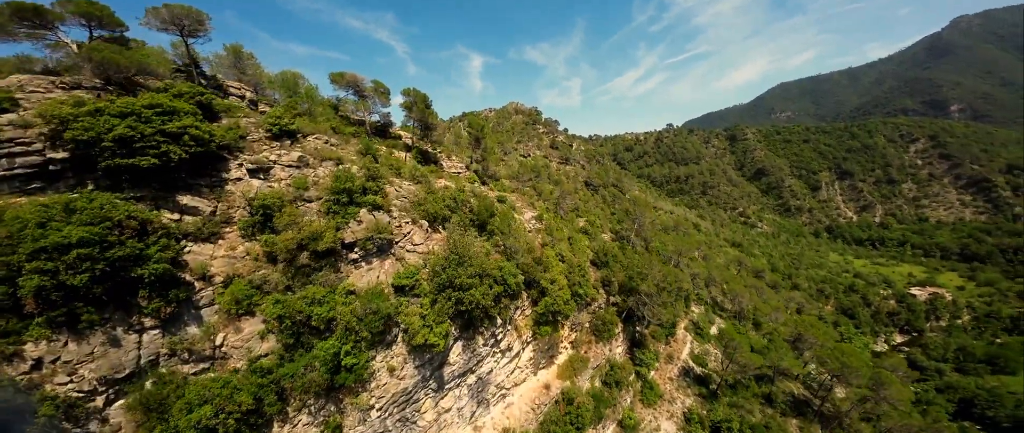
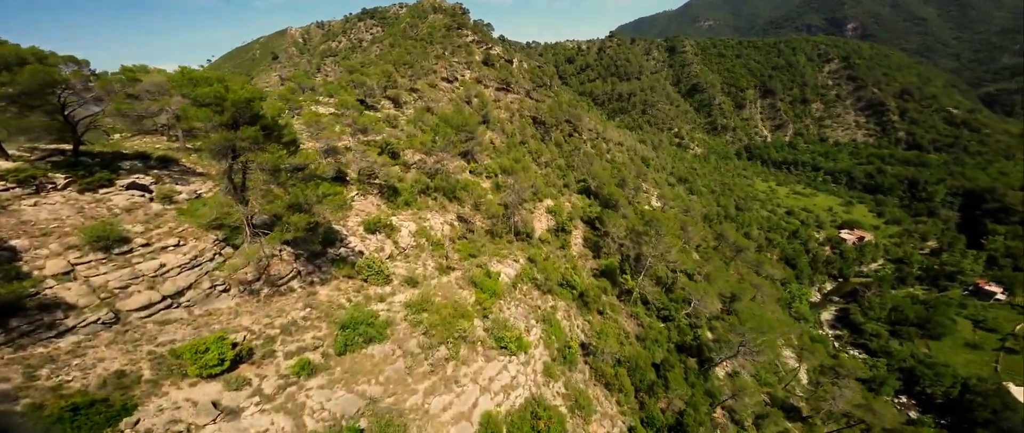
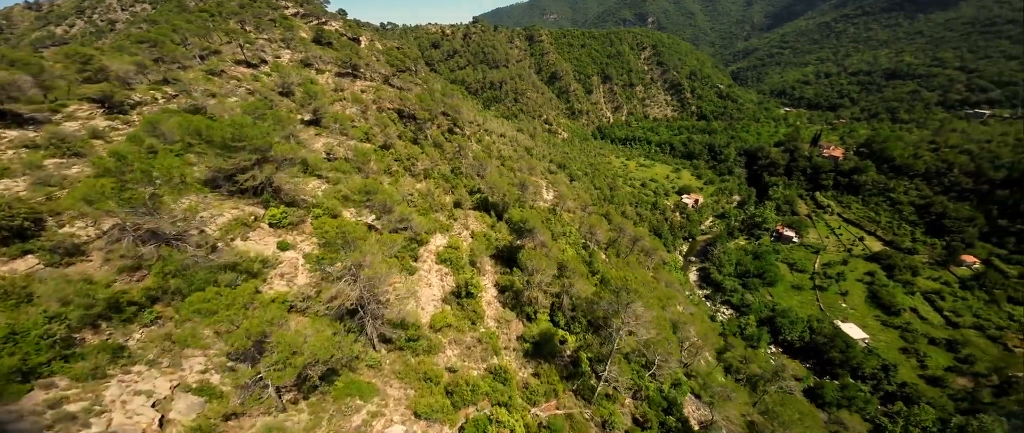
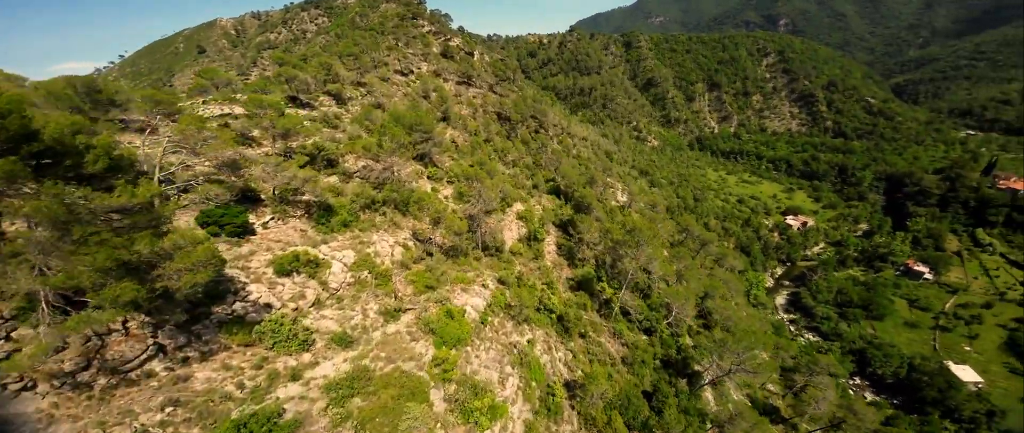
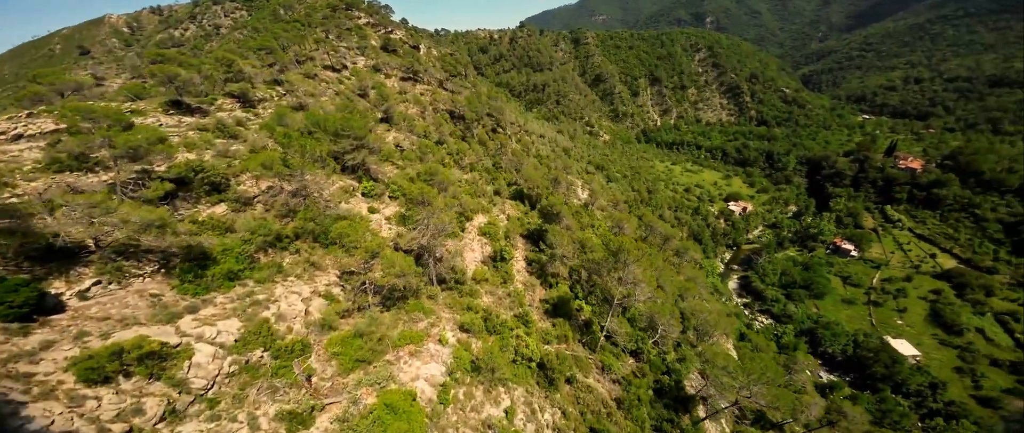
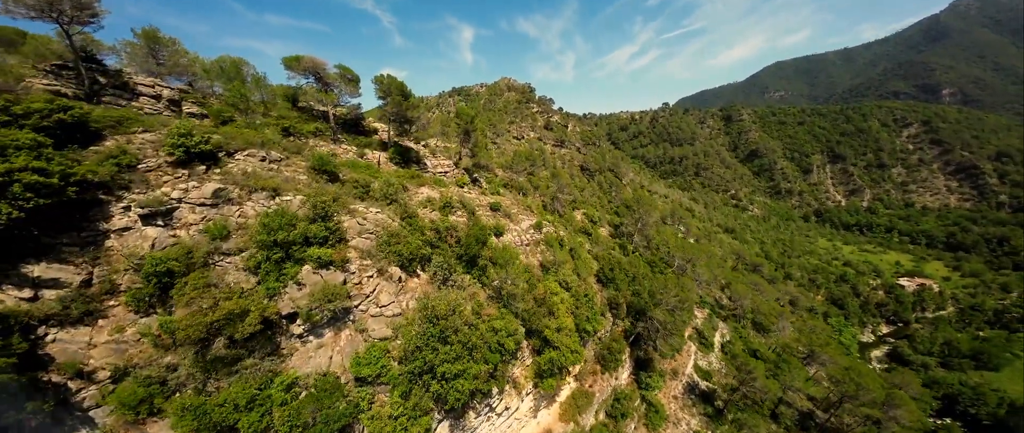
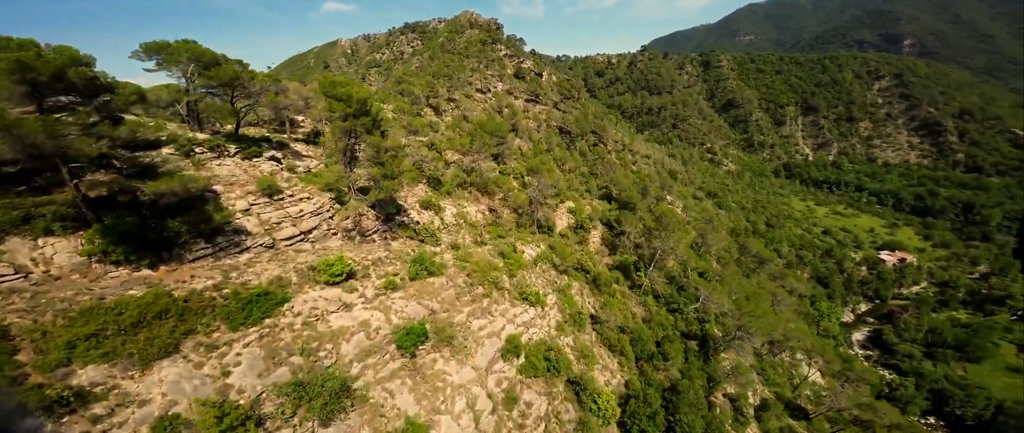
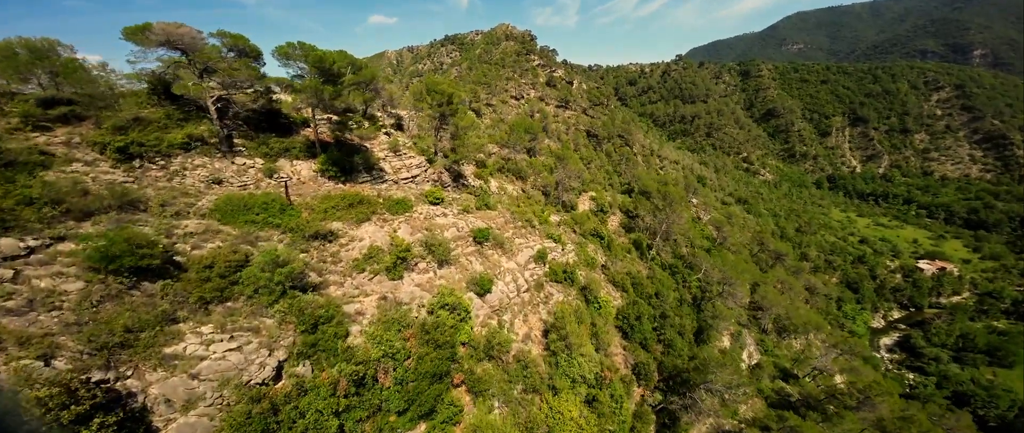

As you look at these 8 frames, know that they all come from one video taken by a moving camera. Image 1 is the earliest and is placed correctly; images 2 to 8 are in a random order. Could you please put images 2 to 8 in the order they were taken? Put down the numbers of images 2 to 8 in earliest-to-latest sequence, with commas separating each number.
6, 8, 7, 2, 4, 5, 3
